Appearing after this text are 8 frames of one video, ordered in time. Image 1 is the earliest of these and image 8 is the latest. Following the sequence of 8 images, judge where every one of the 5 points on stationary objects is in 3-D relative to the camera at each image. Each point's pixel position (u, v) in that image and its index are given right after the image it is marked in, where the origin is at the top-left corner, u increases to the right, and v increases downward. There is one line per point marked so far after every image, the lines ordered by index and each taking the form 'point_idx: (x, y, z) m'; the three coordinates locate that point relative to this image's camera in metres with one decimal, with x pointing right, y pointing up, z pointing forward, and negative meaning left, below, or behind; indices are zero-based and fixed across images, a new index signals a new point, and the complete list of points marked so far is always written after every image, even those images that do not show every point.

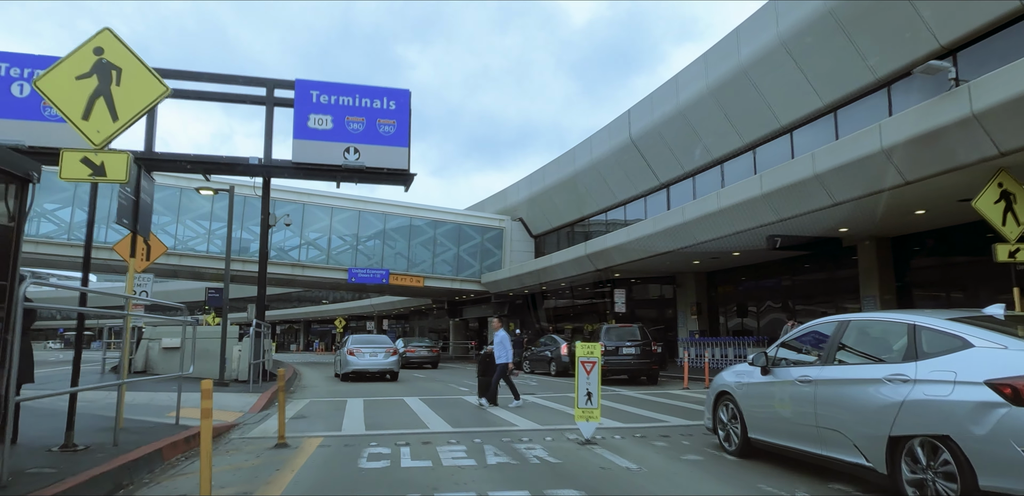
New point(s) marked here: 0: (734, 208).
0: (+5.1, +0.9, +15.6) m
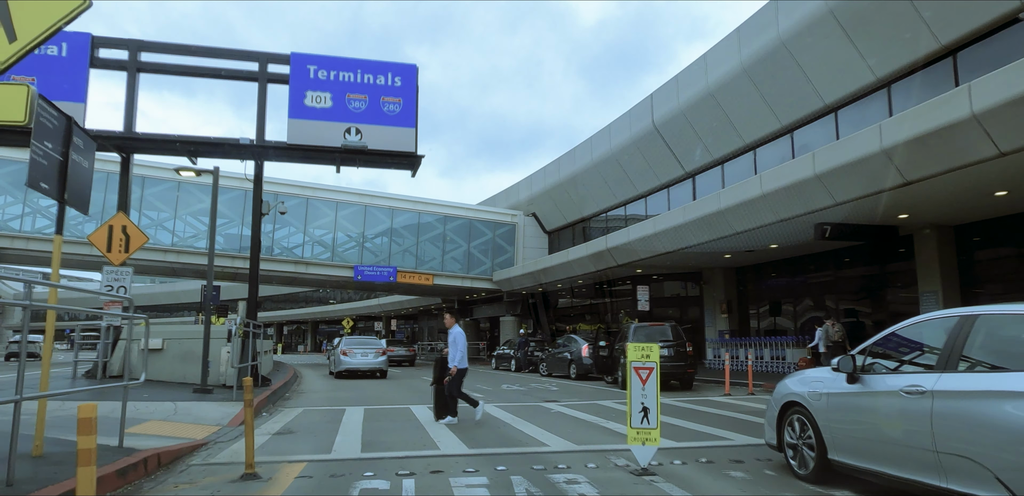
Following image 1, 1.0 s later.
0: (+5.5, +1.1, +14.0) m
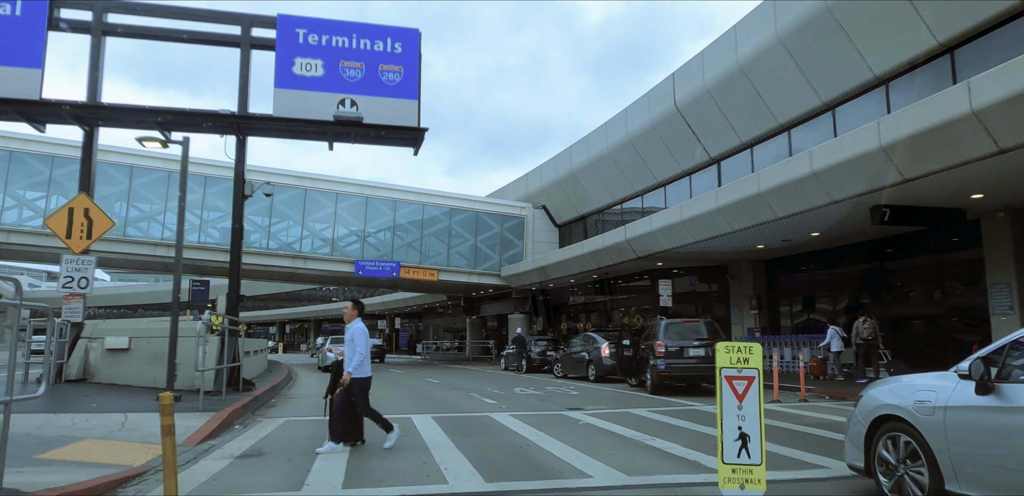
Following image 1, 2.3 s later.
0: (+5.8, +1.4, +12.2) m
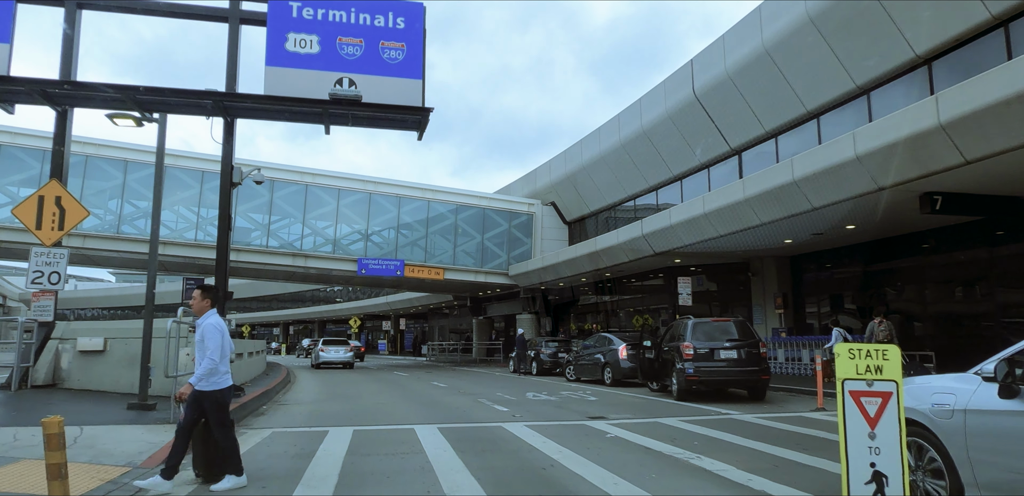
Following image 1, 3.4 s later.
0: (+6.0, +1.5, +11.1) m
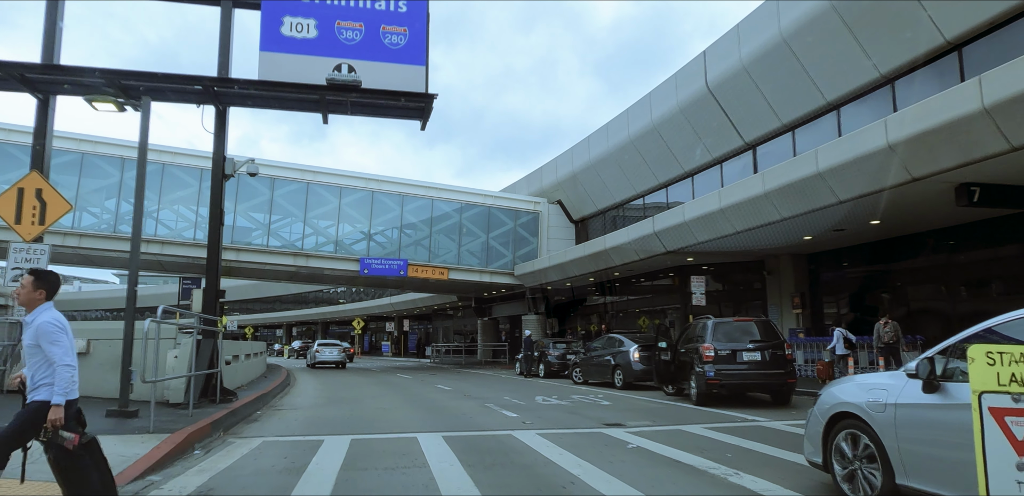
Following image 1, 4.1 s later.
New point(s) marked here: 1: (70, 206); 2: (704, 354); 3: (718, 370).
0: (+6.1, +1.6, +10.4) m
1: (-6.5, +0.6, +10.1) m
2: (+3.2, -1.8, +11.4) m
3: (+3.4, -2.0, +11.2) m
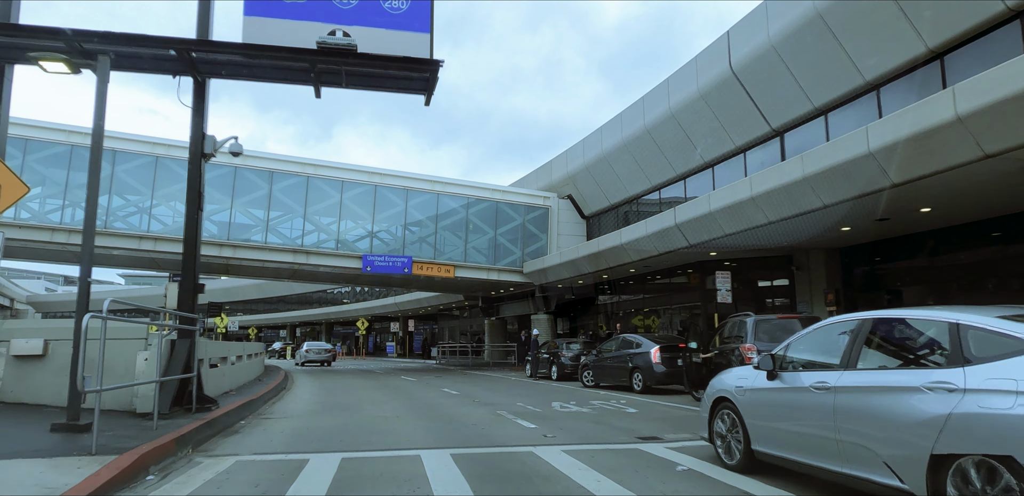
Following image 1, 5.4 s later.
0: (+6.3, +1.8, +9.1) m
1: (-6.3, +0.8, +8.9) m
2: (+3.4, -1.6, +10.1) m
3: (+3.6, -1.8, +9.9) m
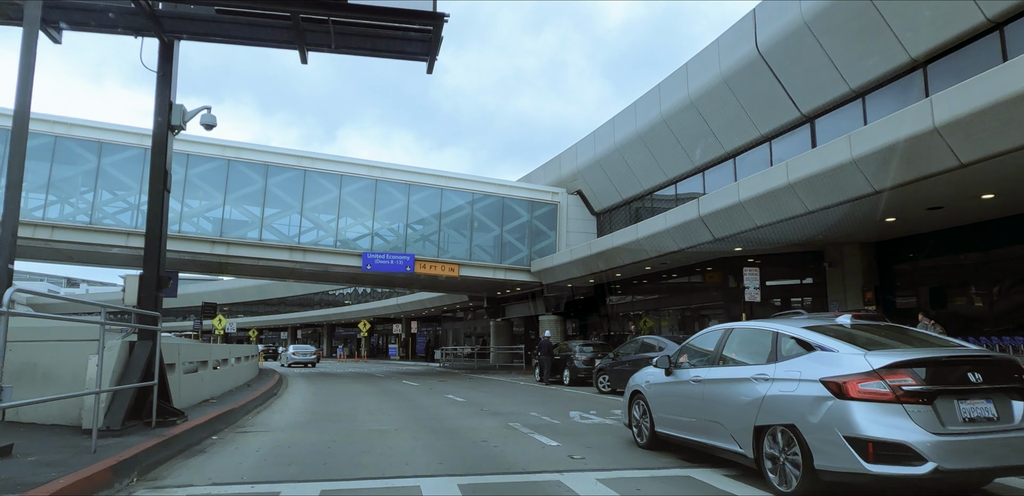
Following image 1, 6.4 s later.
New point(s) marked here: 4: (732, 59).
0: (+6.5, +2.0, +7.7) m
1: (-6.1, +0.9, +7.6) m
2: (+3.6, -1.4, +8.7) m
3: (+3.8, -1.7, +8.6) m
4: (+5.9, +5.1, +18.5) m
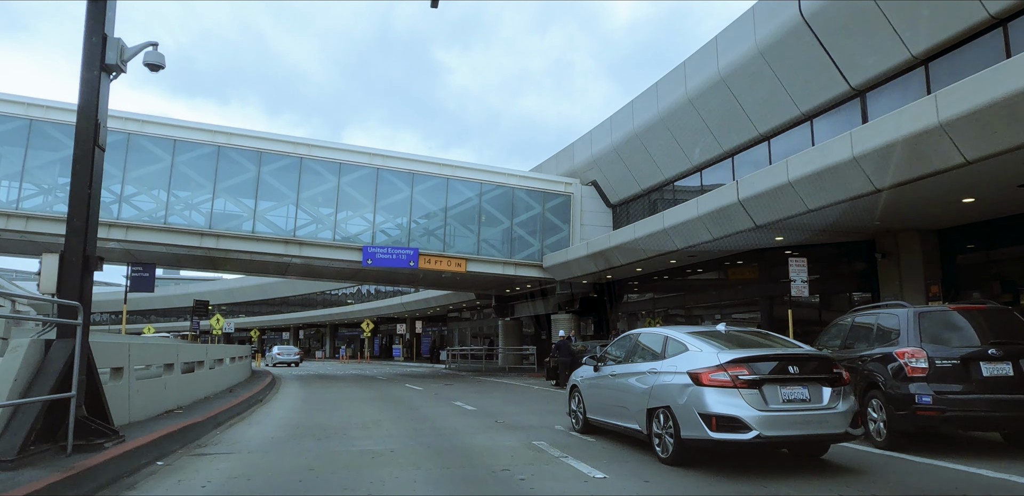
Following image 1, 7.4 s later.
0: (+6.8, +2.2, +5.8) m
1: (-5.8, +1.2, +5.8) m
2: (+3.9, -1.2, +6.9) m
3: (+4.0, -1.4, +6.7) m
4: (+6.2, +5.4, +16.6) m
